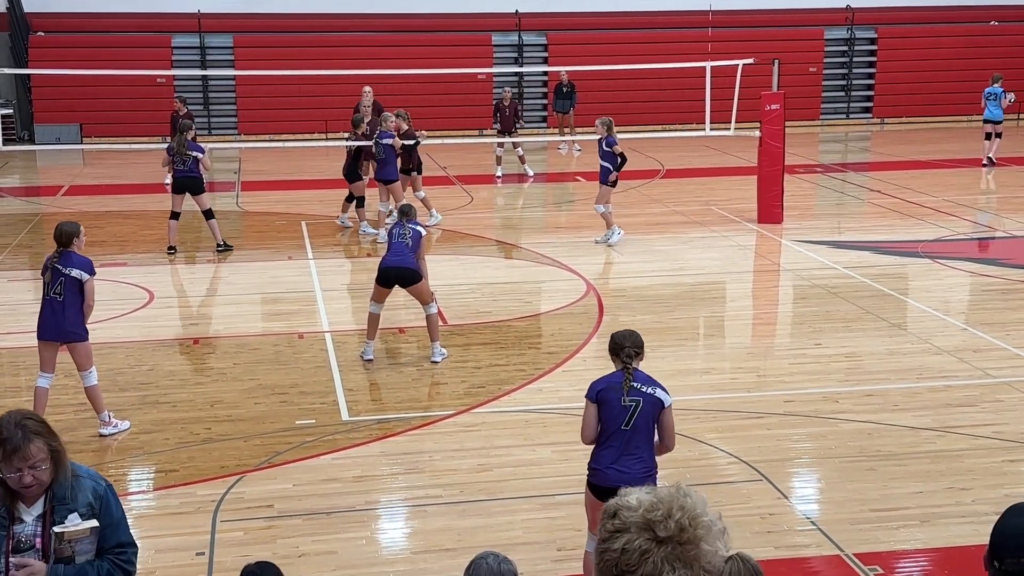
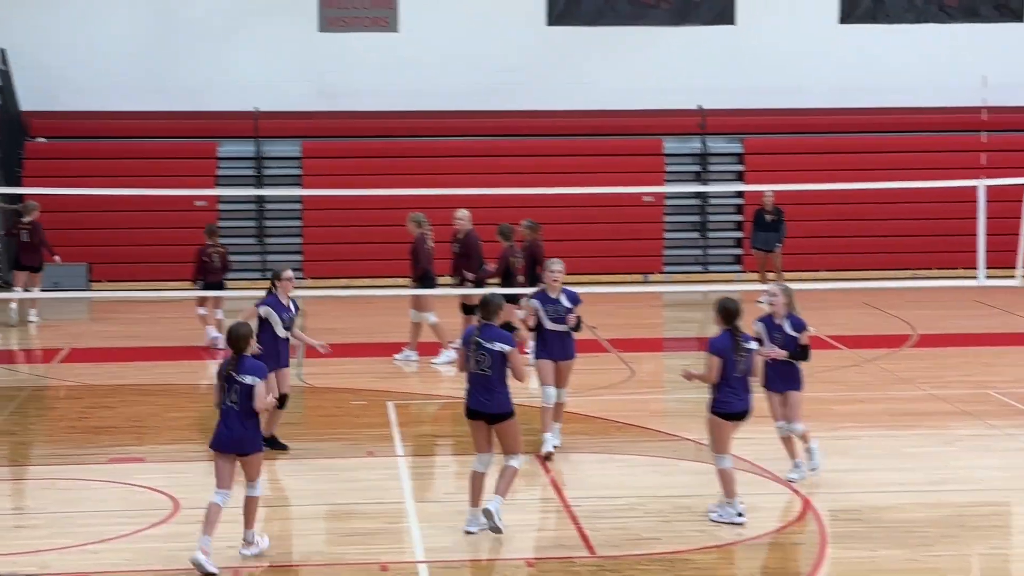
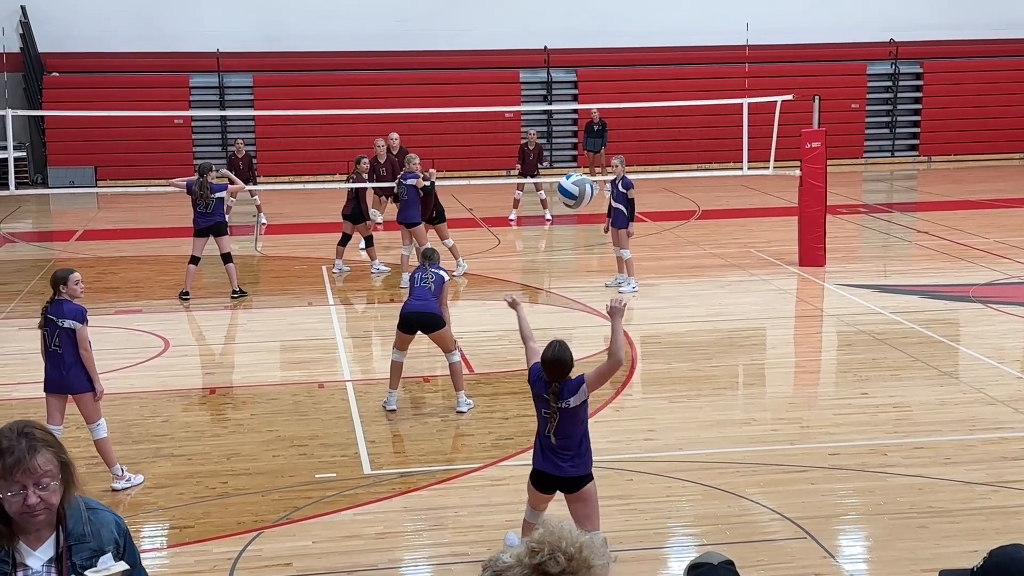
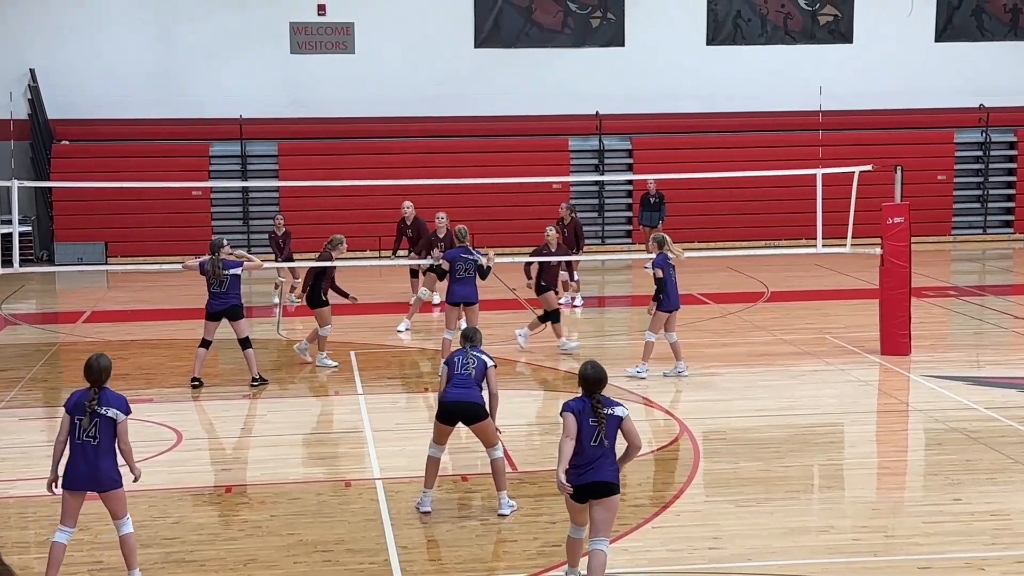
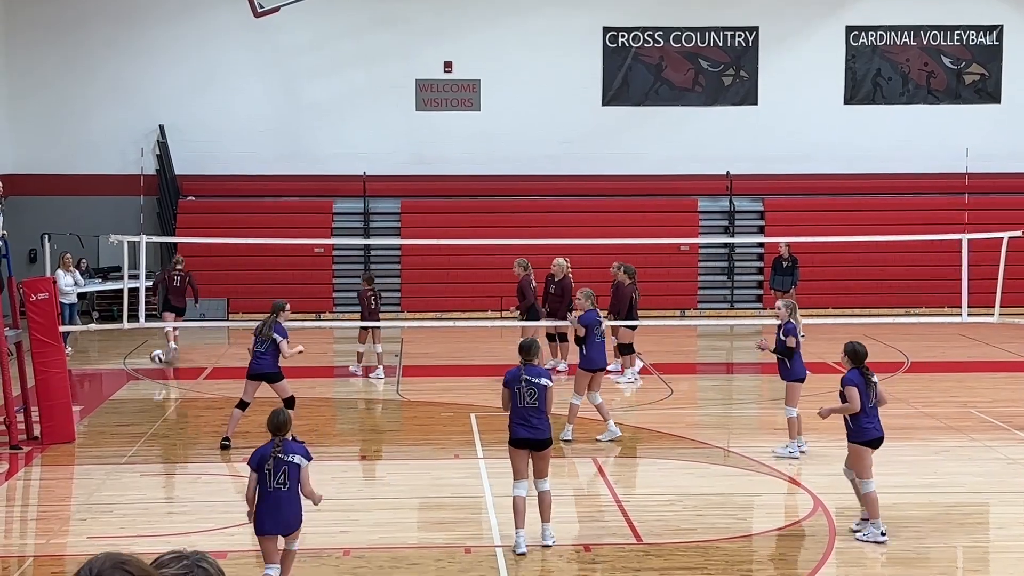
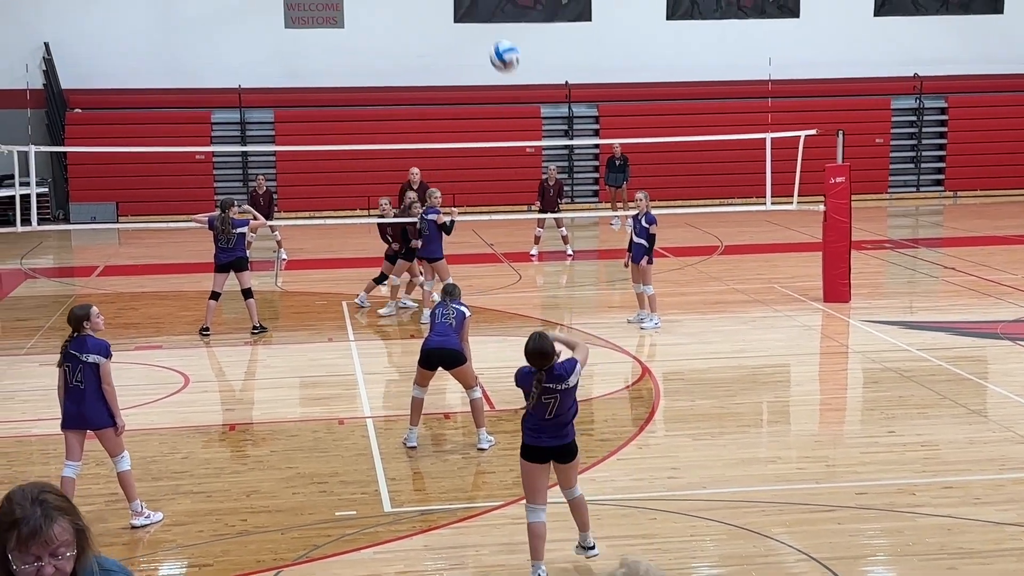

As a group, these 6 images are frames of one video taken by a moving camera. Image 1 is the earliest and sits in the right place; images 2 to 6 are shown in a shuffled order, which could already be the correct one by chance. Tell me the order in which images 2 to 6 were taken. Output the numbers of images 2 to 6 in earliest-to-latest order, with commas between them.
3, 6, 4, 5, 2
